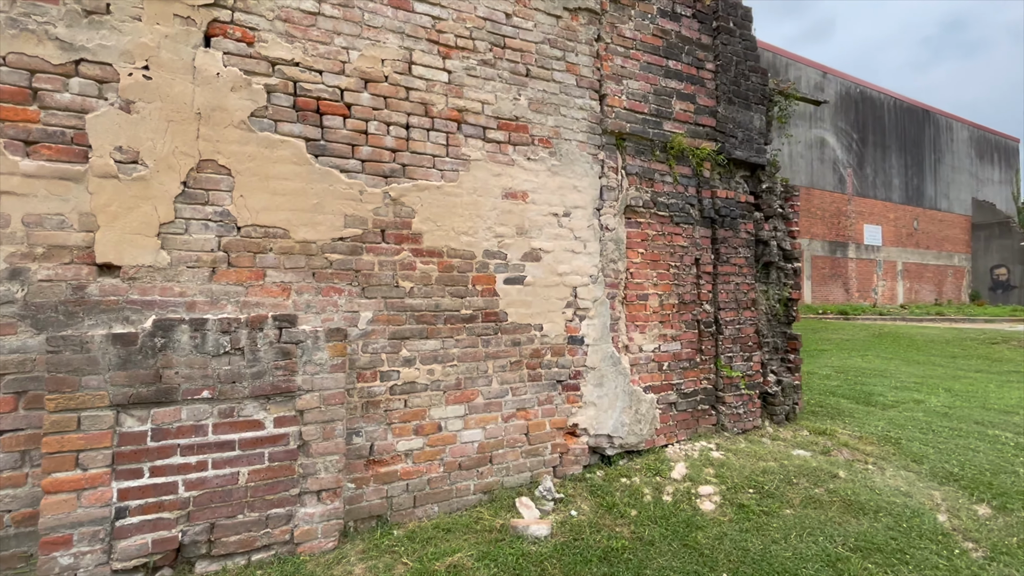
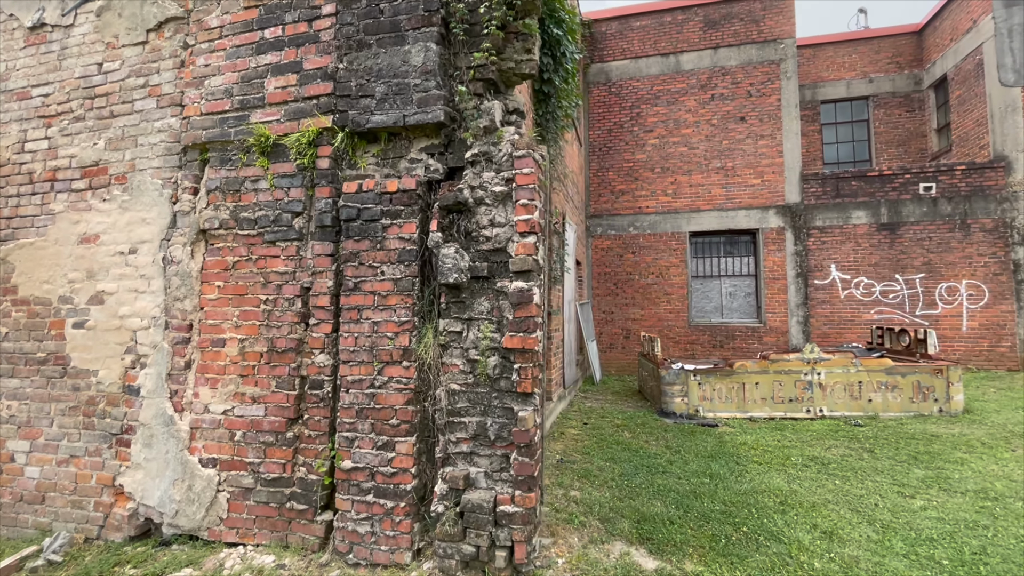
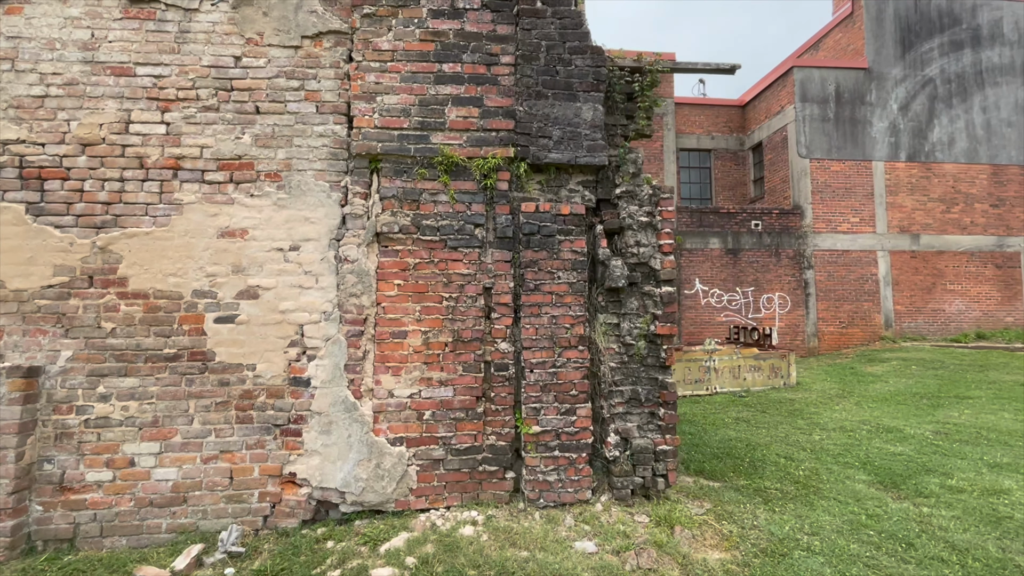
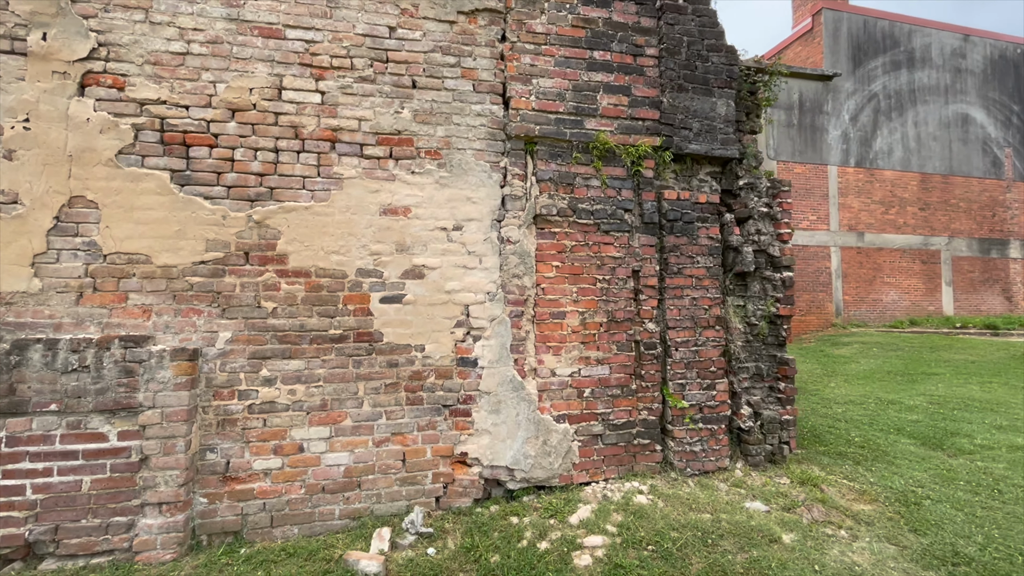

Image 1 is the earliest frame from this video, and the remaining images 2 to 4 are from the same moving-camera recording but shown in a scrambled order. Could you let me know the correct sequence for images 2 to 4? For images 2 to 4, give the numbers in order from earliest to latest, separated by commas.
4, 3, 2
